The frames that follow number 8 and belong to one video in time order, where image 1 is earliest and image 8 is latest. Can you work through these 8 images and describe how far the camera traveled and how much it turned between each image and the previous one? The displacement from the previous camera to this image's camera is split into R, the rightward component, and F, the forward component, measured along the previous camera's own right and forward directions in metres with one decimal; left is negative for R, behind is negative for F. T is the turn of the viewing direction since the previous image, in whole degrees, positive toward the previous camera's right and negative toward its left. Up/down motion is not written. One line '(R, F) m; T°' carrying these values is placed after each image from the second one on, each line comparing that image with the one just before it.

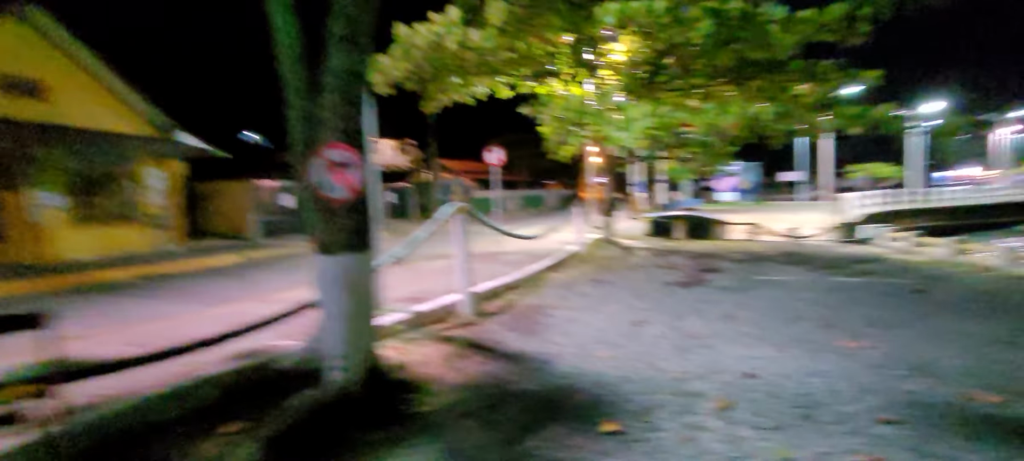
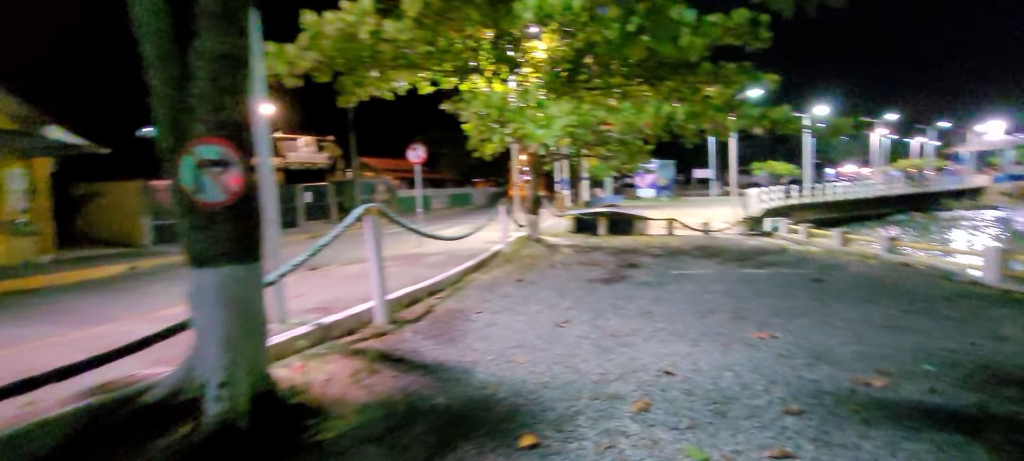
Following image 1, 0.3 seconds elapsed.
(+0.2, +0.3) m; +8°
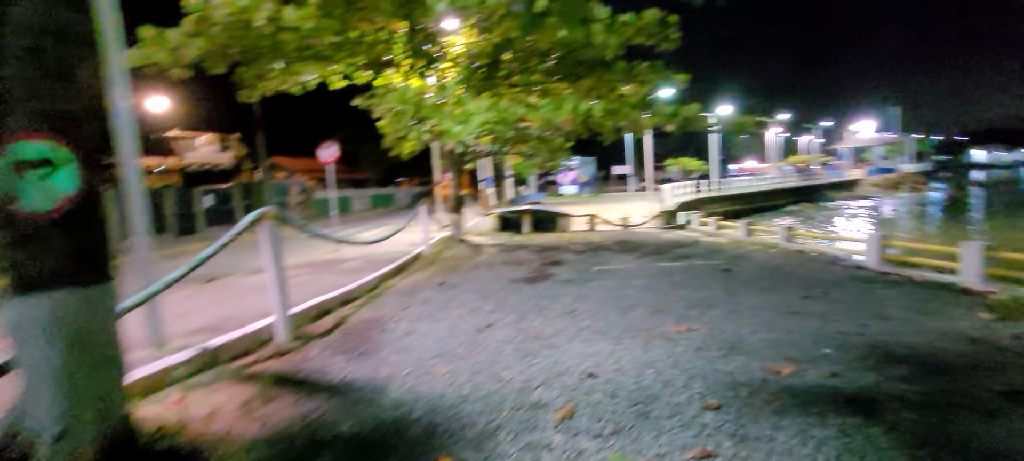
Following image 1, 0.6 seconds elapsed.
(+0.1, +0.3) m; +9°
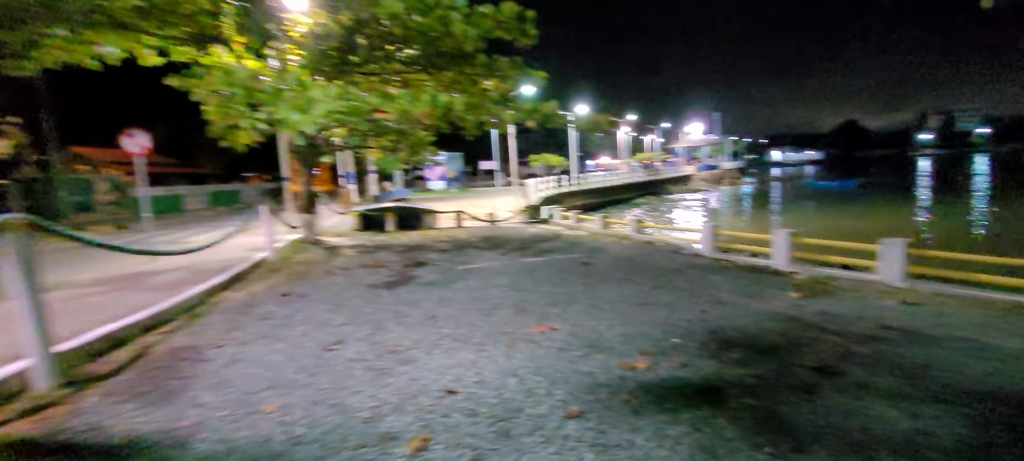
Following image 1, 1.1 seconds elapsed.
(+0.2, +0.5) m; +15°
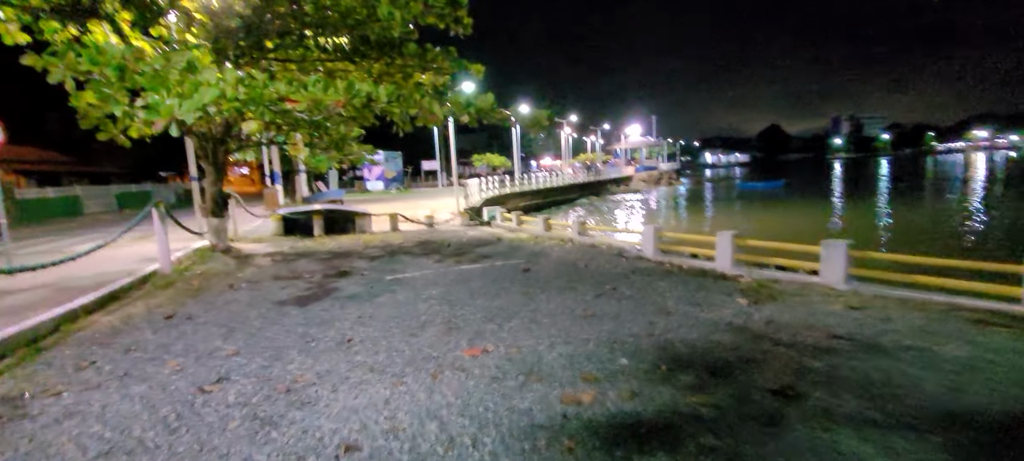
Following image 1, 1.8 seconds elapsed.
(+0.2, +0.9) m; +7°
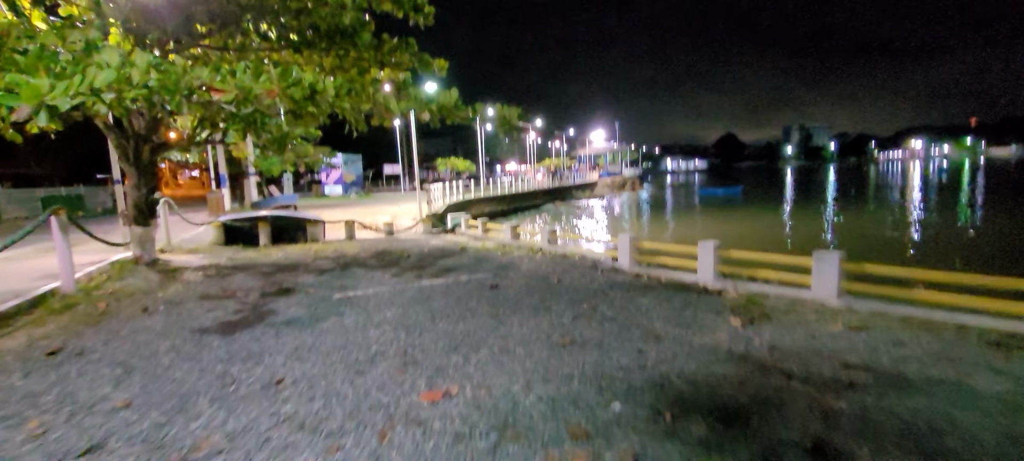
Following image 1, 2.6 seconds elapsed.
(0.0, +1.0) m; +4°
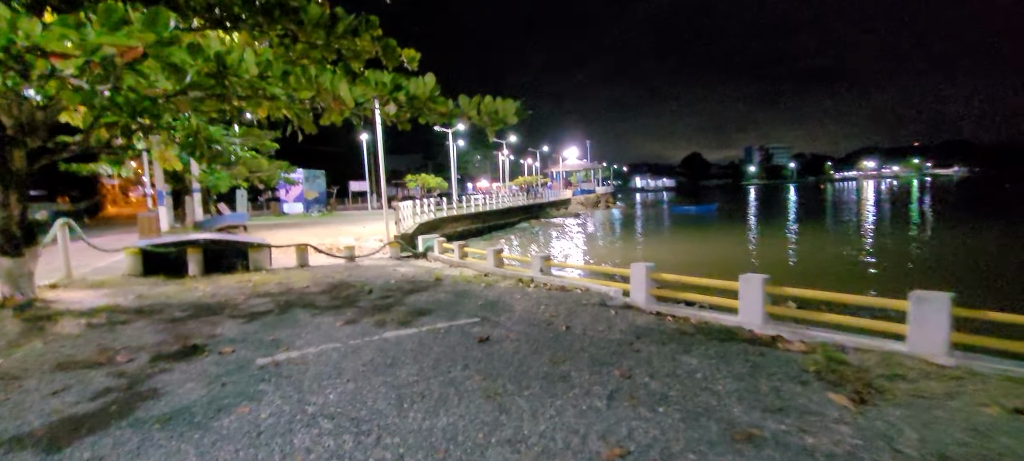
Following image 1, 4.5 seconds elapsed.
(-0.4, +2.3) m; +4°
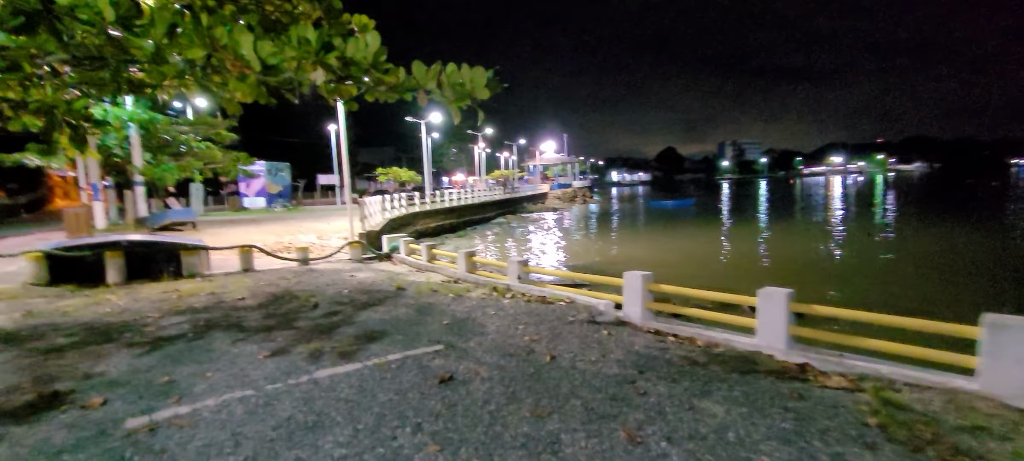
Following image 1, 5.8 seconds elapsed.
(+0.1, +1.5) m; +3°
